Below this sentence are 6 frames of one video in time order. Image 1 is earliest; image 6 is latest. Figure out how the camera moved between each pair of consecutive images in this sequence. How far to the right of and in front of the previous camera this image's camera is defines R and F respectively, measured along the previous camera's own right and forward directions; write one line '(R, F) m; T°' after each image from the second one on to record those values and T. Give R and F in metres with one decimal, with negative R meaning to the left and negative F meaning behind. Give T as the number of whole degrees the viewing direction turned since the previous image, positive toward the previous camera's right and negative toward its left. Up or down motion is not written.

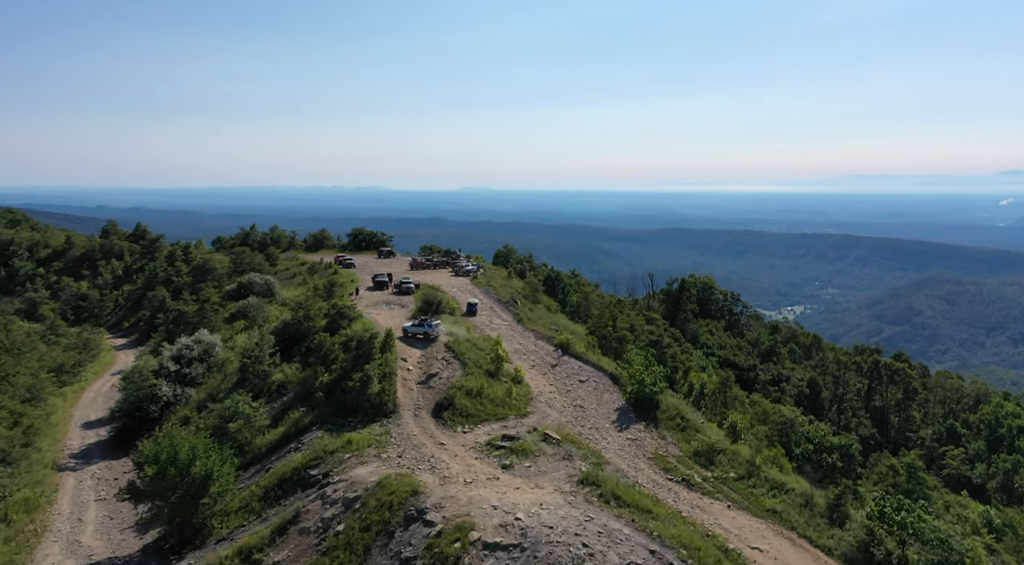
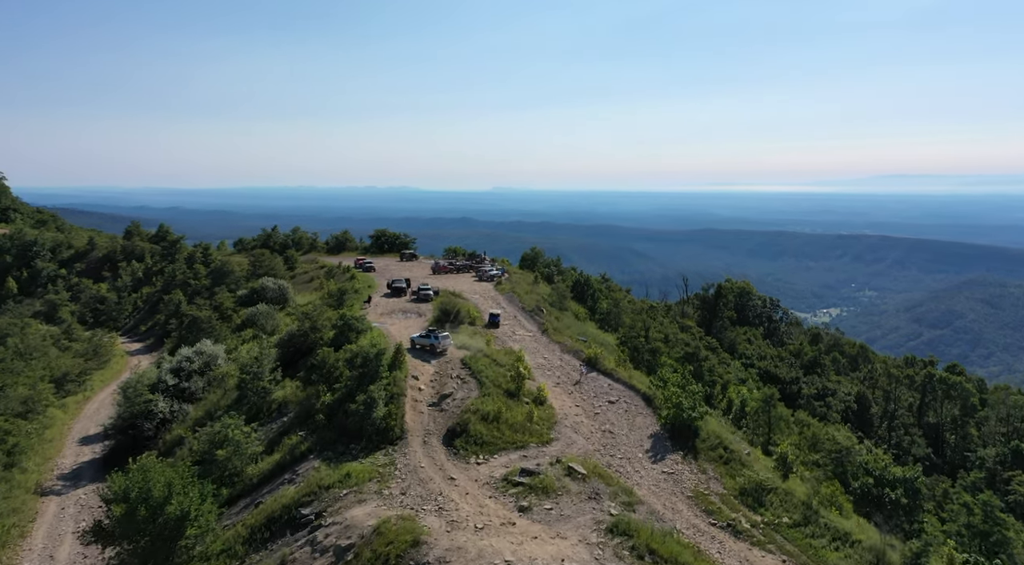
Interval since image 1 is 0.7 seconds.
(+0.4, +3.7) m; -2°
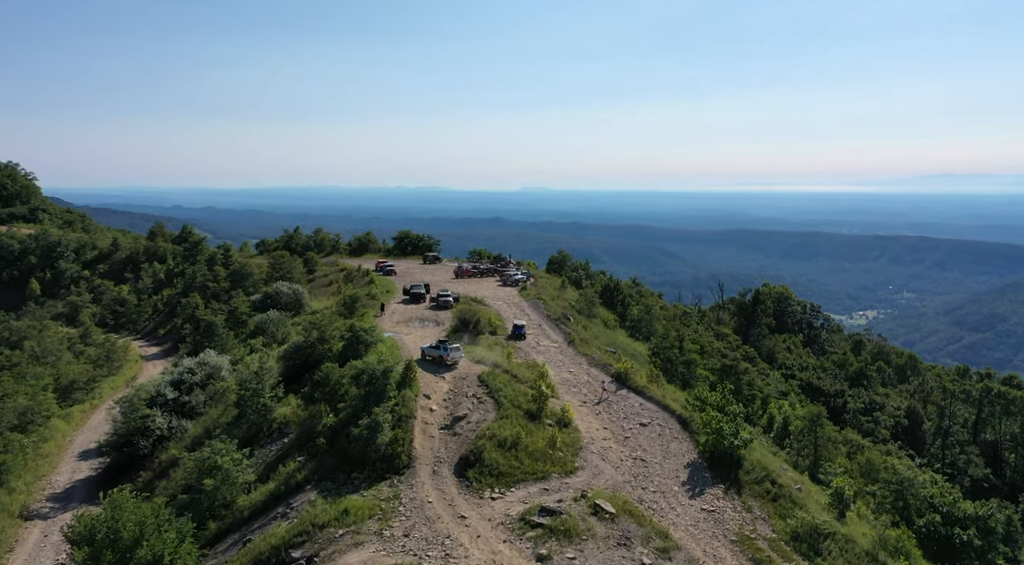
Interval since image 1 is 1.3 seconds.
(+0.3, +3.2) m; -2°
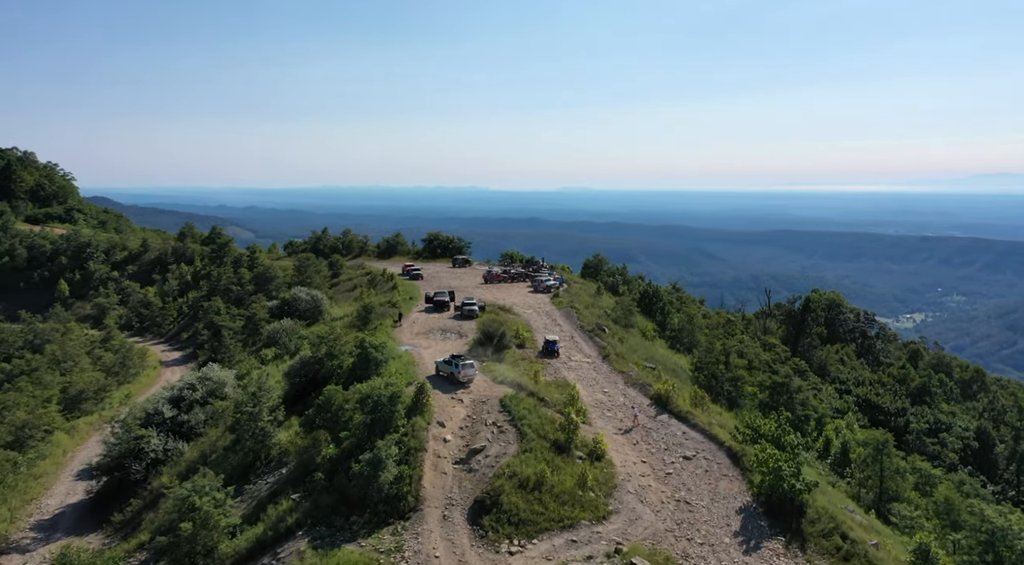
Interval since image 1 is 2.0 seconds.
(+0.4, +3.8) m; -3°
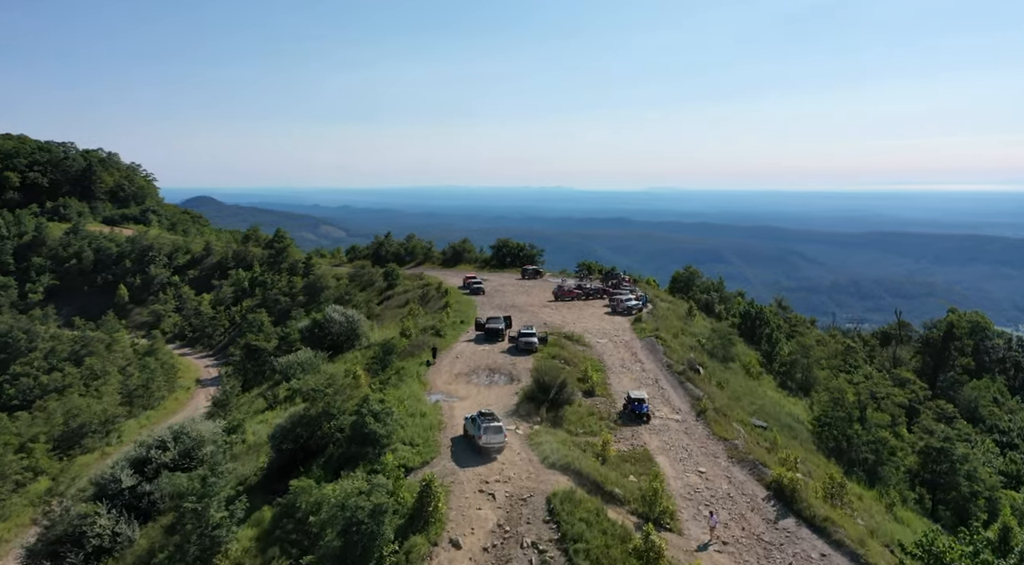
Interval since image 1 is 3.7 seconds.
(+0.9, +9.6) m; -7°
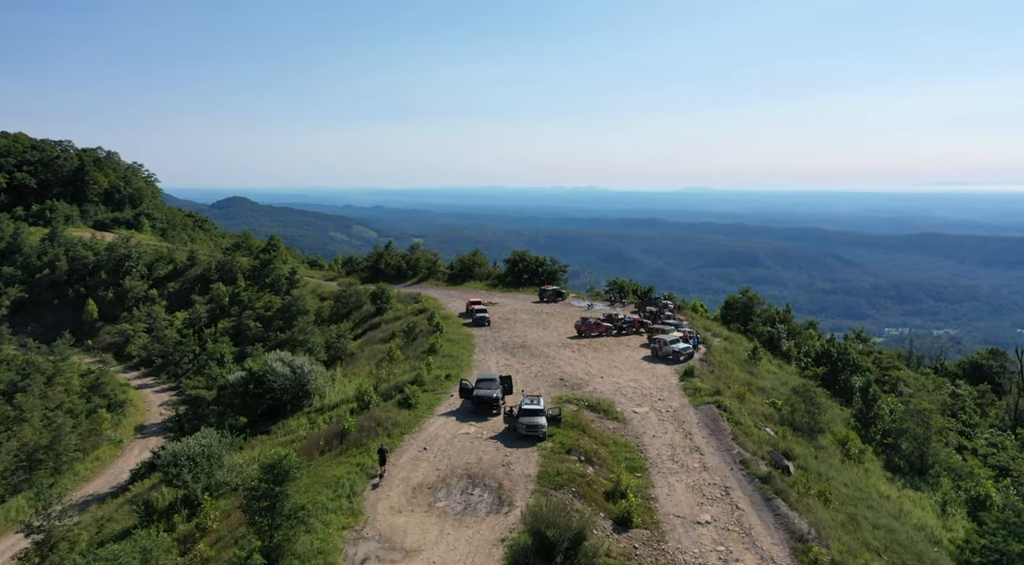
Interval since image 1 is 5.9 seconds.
(+1.3, +12.4) m; -3°
